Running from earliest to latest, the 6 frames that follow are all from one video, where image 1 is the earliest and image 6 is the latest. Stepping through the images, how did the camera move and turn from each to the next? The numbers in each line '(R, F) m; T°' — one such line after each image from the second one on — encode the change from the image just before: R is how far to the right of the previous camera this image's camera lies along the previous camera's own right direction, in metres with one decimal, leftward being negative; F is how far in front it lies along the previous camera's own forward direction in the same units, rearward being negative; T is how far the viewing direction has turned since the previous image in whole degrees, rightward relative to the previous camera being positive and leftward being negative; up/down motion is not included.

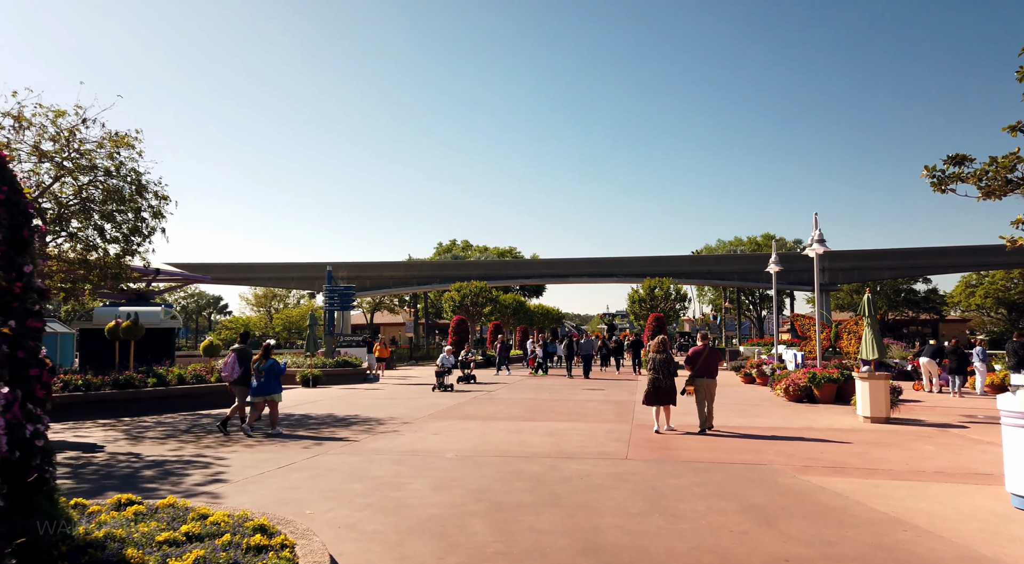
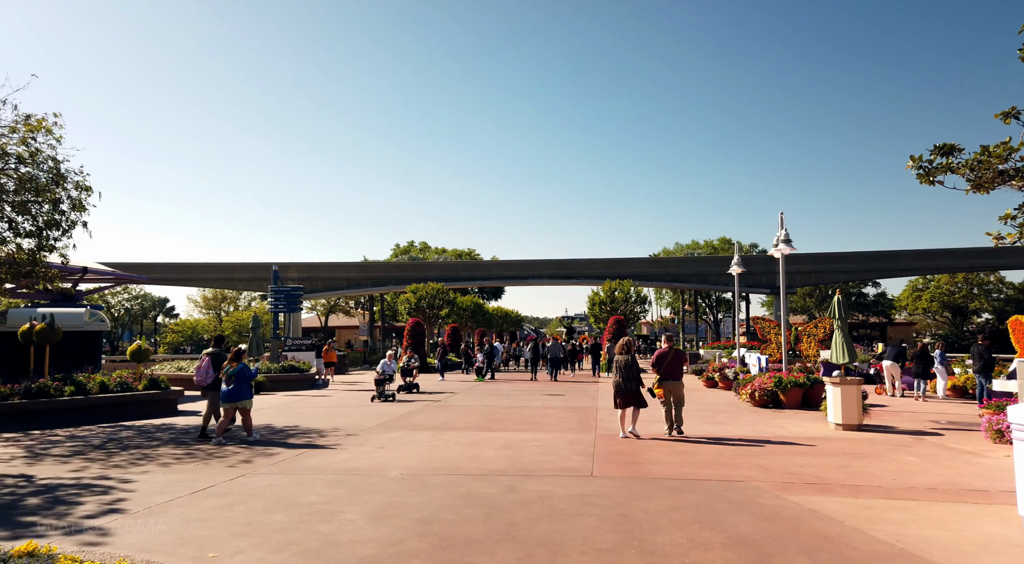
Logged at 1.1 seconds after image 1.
(+0.1, +0.8) m; +4°
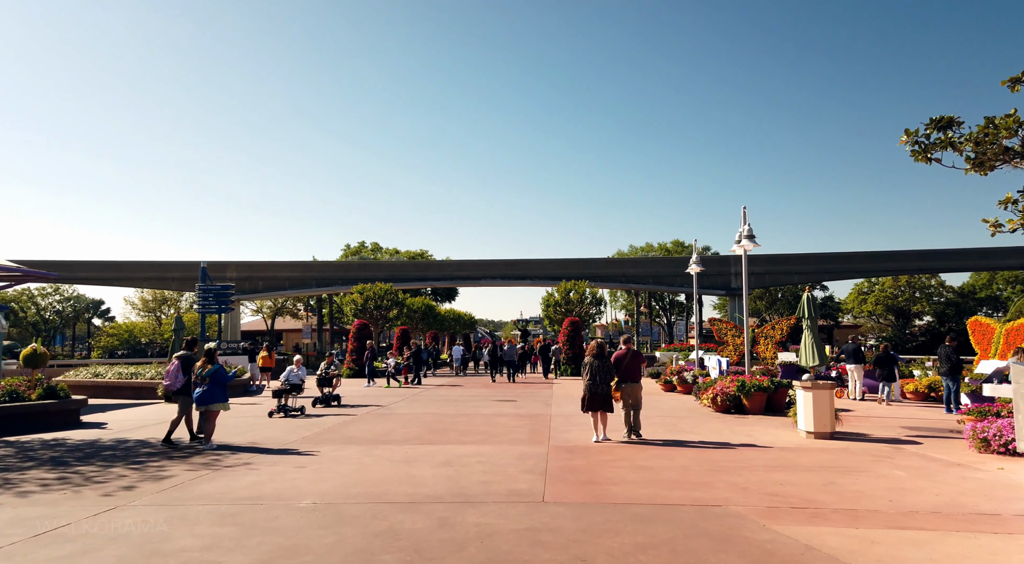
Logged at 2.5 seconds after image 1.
(+0.2, +1.1) m; +4°
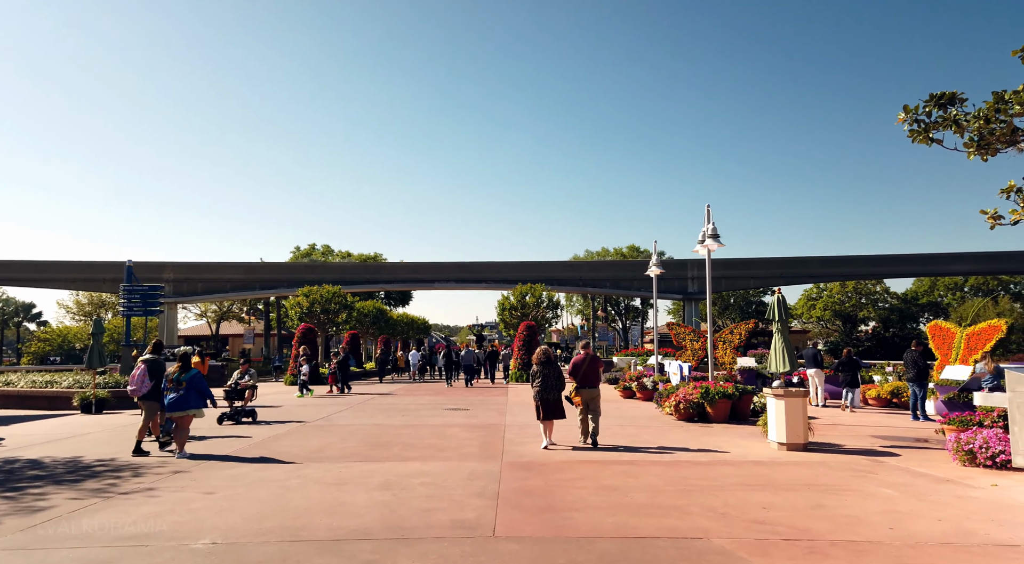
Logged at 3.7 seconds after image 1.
(+0.1, +0.9) m; +4°
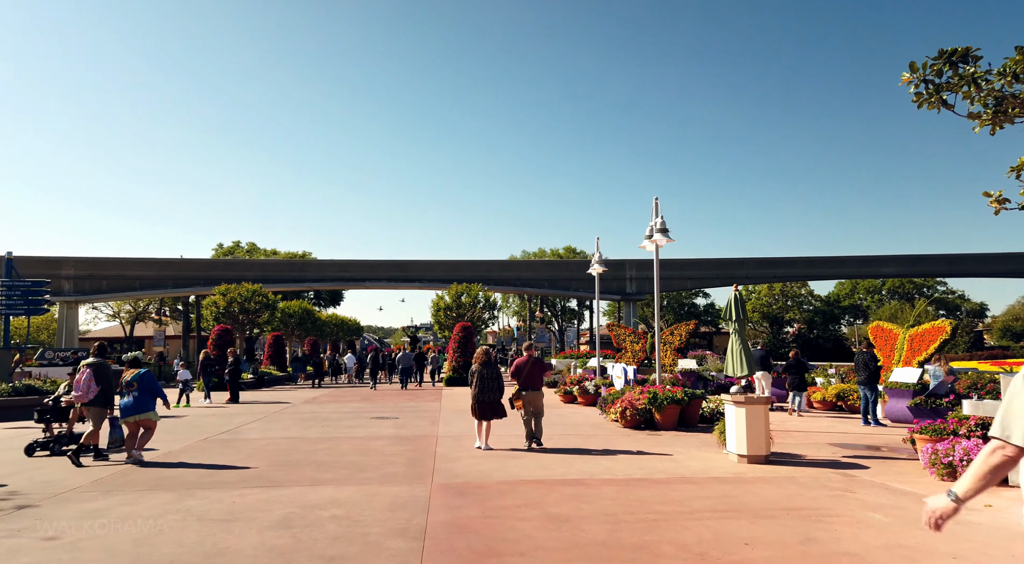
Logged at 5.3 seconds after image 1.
(0.0, +1.2) m; +6°
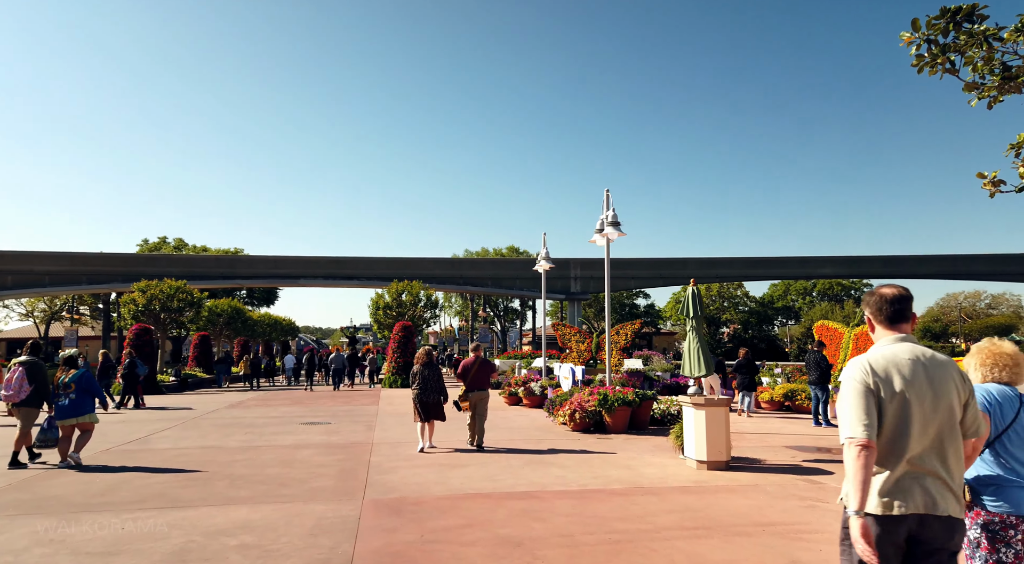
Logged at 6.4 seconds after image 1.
(0.0, +0.8) m; +5°
